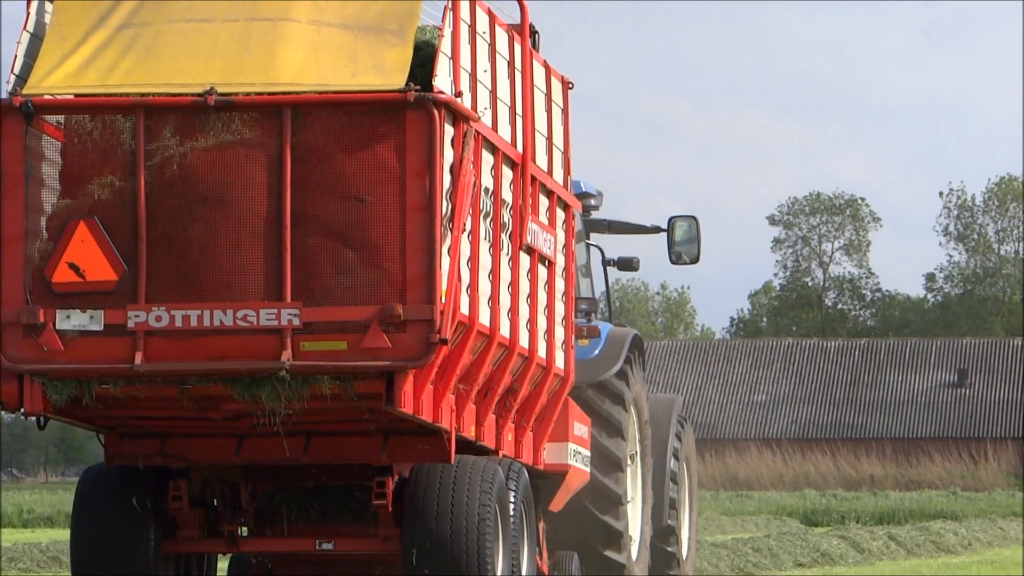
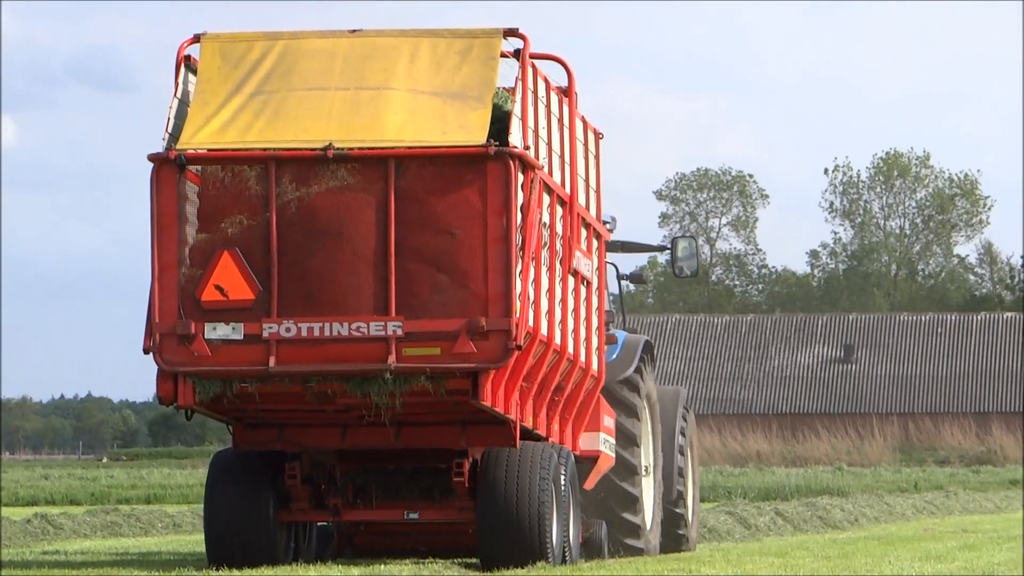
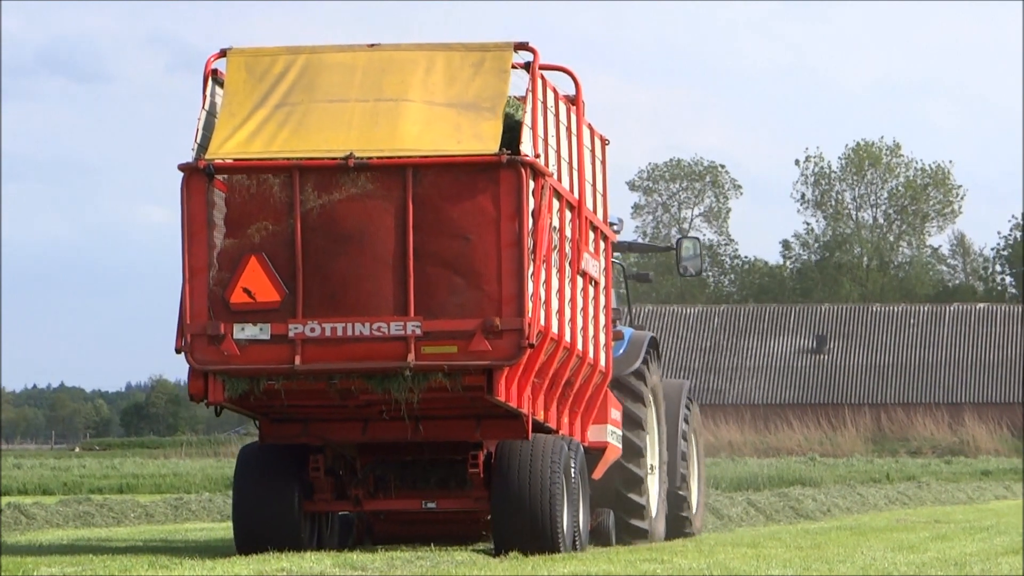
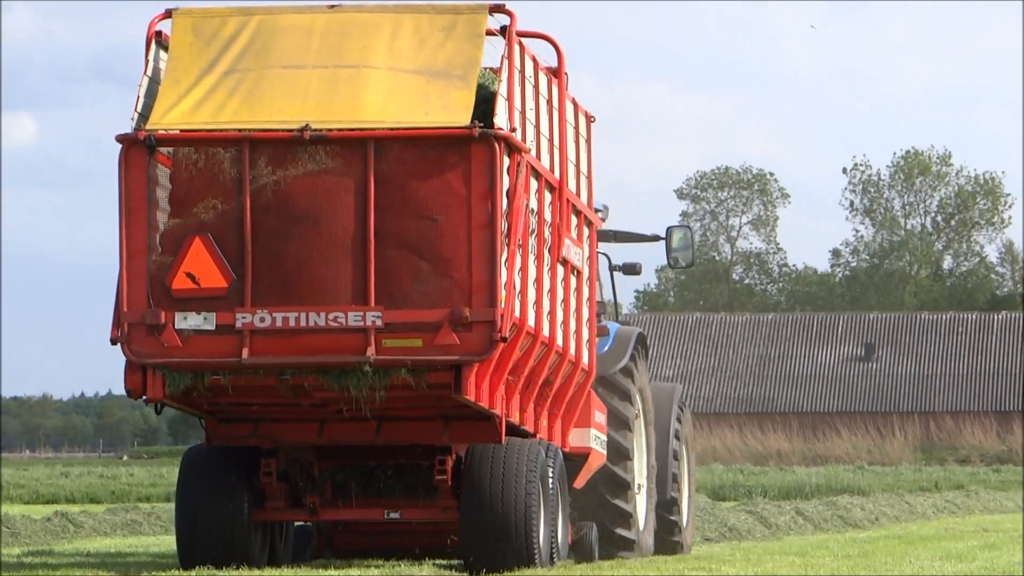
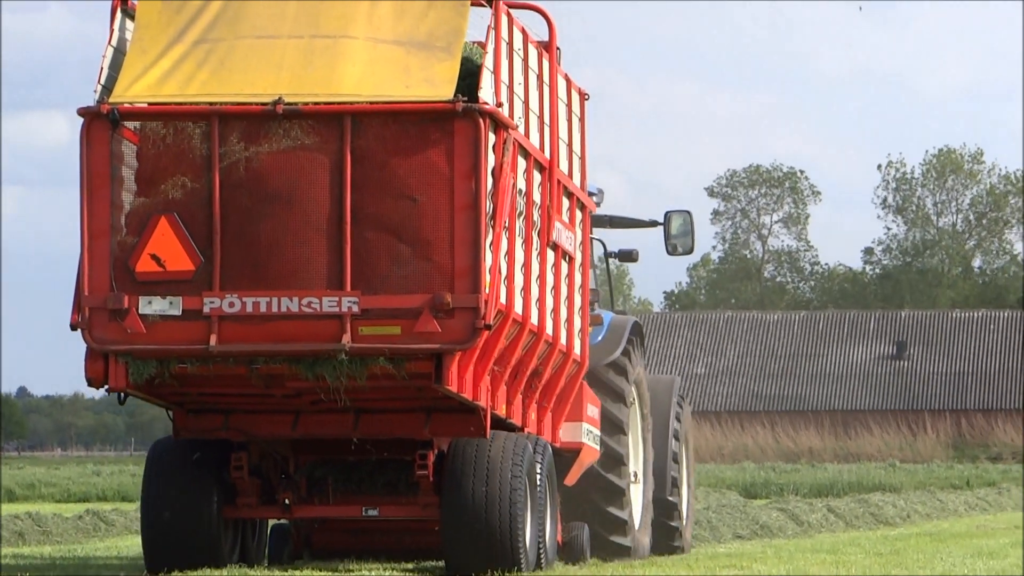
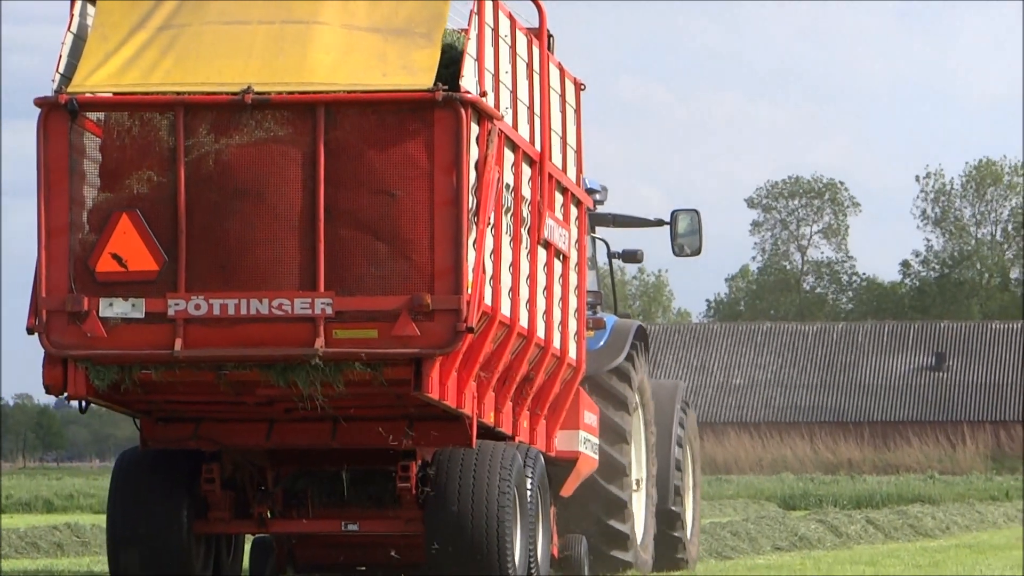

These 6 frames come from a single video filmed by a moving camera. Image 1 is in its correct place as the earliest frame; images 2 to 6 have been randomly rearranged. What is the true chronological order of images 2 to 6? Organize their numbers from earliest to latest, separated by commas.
6, 5, 4, 2, 3
